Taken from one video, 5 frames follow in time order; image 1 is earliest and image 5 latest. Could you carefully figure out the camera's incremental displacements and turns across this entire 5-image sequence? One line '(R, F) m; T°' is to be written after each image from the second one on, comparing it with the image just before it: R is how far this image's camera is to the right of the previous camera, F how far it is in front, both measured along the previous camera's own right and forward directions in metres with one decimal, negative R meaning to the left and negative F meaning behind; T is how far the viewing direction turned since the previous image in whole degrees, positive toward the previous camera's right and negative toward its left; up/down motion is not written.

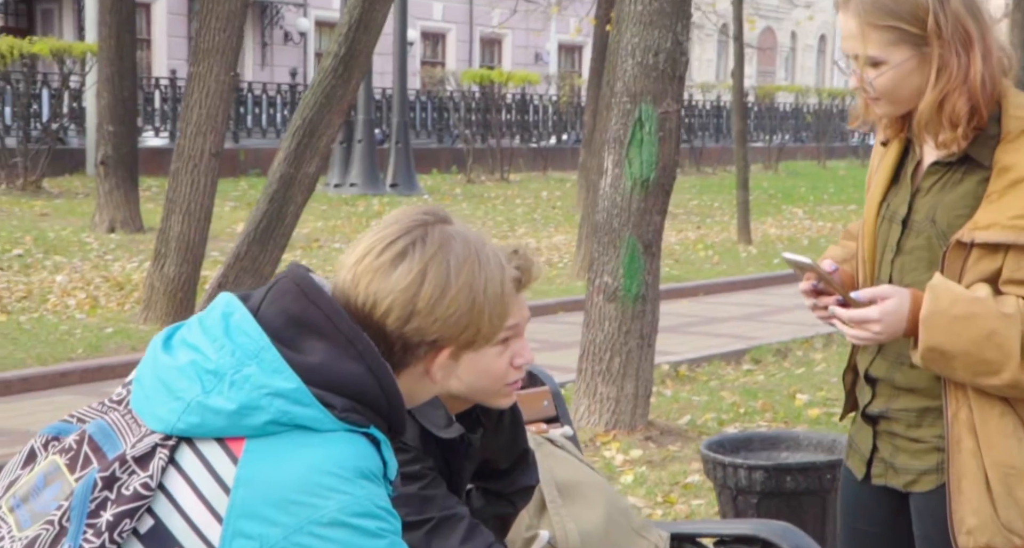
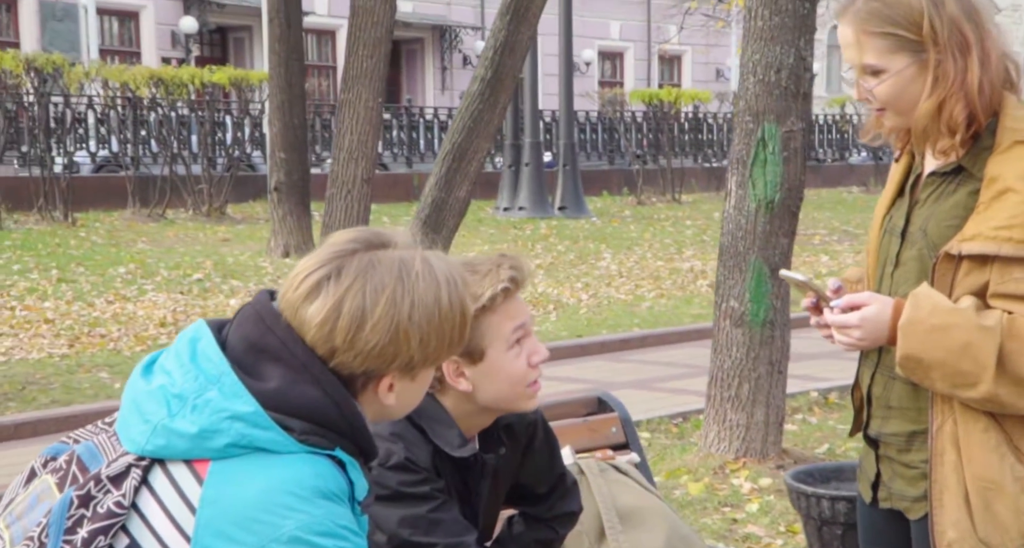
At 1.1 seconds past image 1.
(+0.8, +0.1) m; -17°
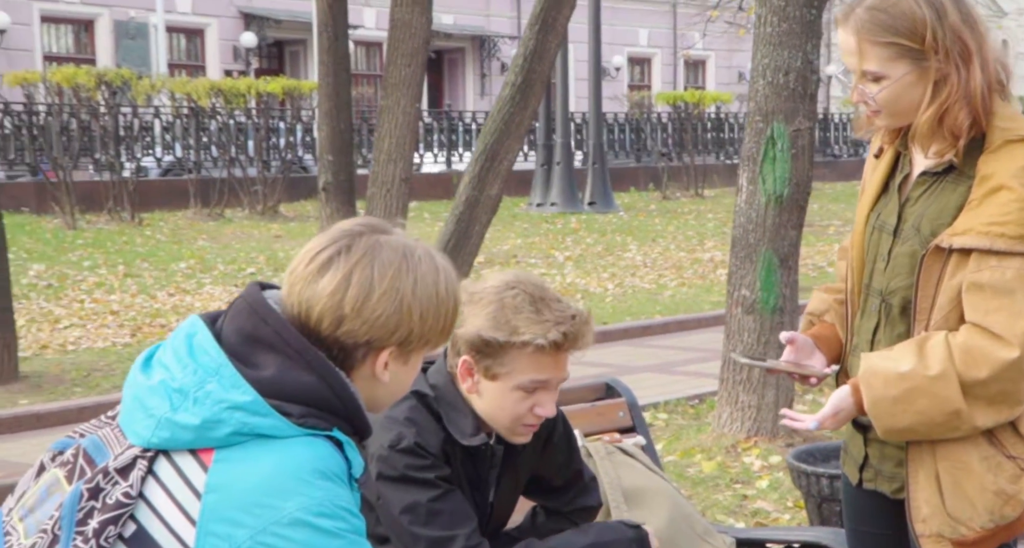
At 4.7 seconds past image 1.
(+0.2, -0.3) m; -3°
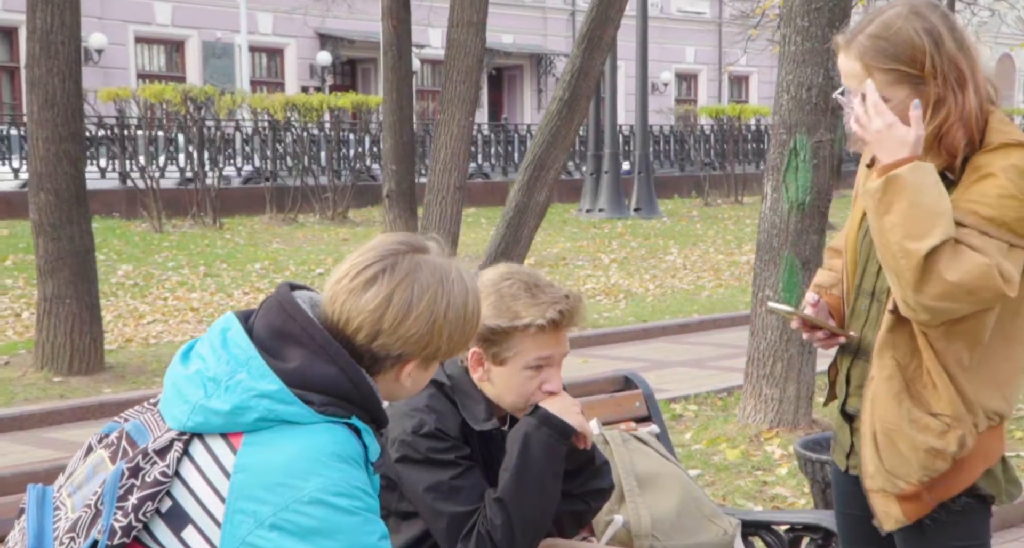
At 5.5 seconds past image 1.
(+0.2, -0.3) m; -5°
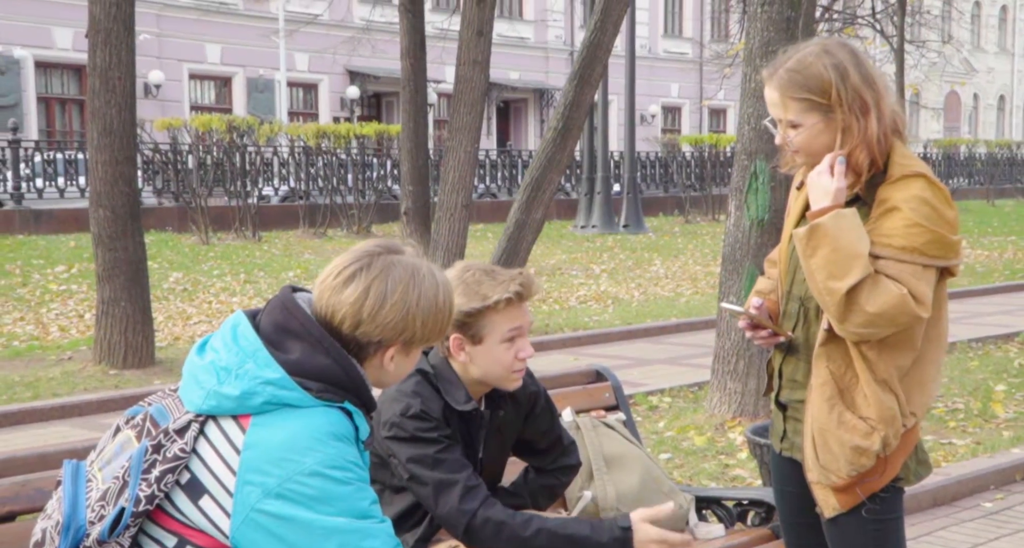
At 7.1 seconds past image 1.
(+0.2, -0.6) m; -2°
